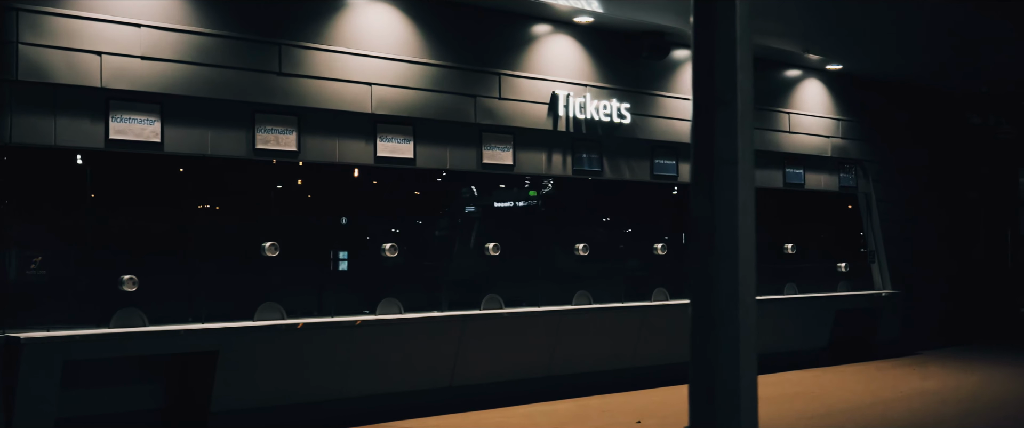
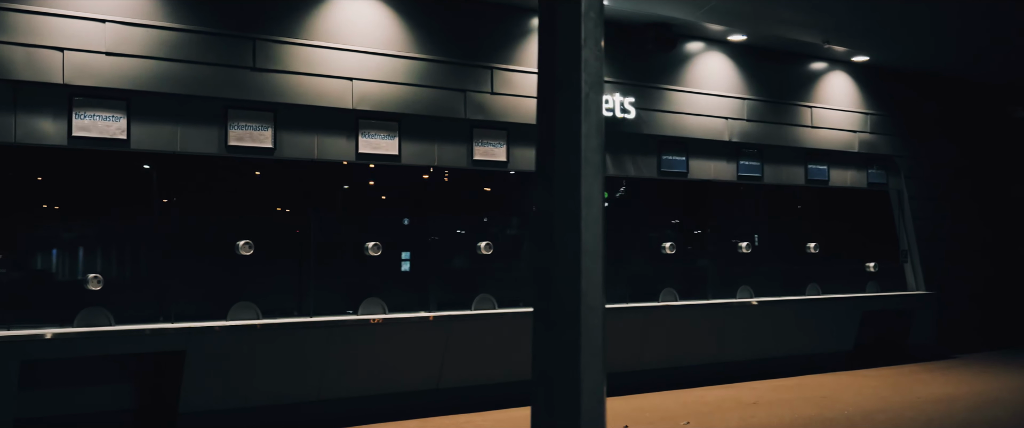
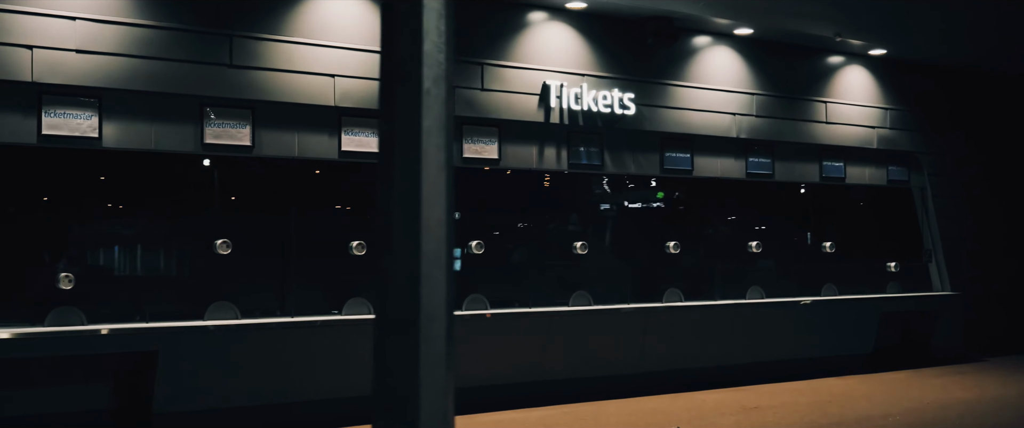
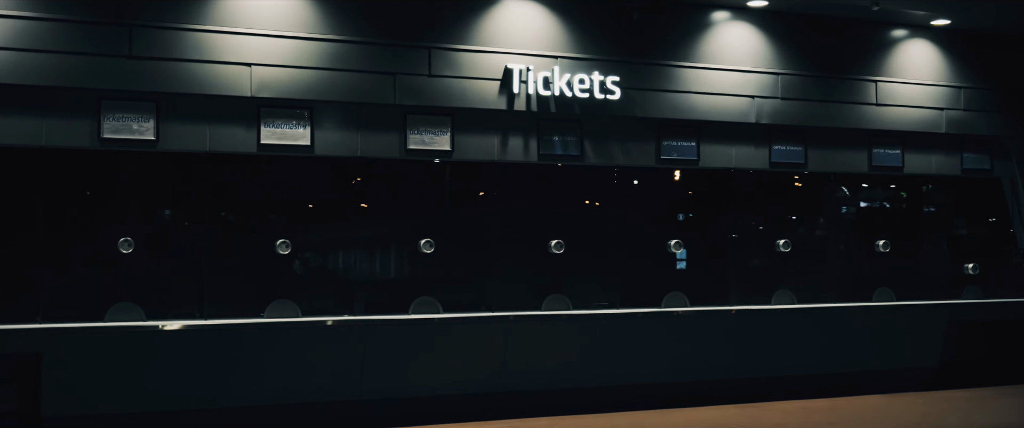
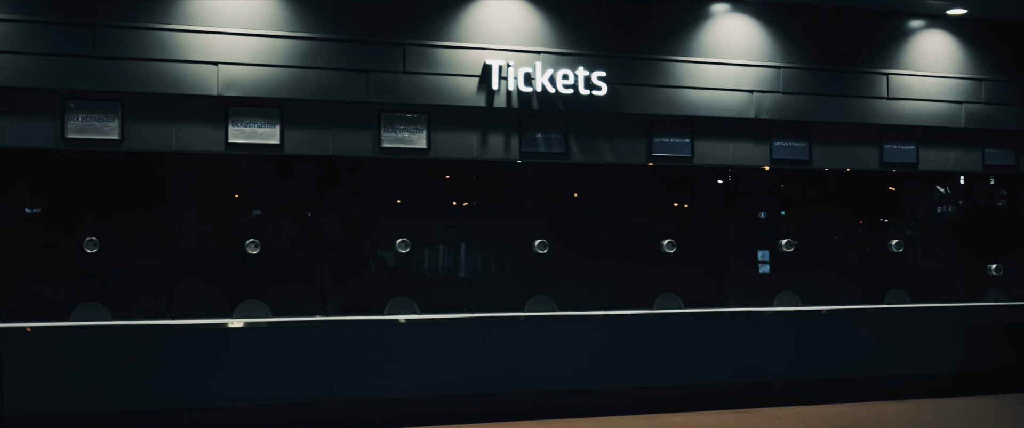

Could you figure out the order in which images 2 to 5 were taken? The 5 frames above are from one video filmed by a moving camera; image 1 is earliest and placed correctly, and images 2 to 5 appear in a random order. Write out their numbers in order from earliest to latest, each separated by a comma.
2, 3, 4, 5
